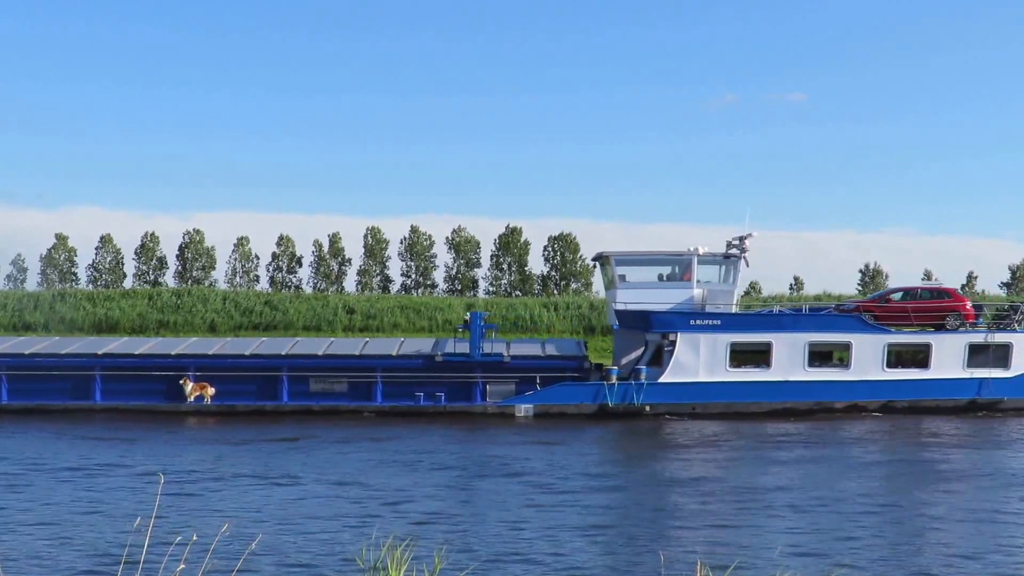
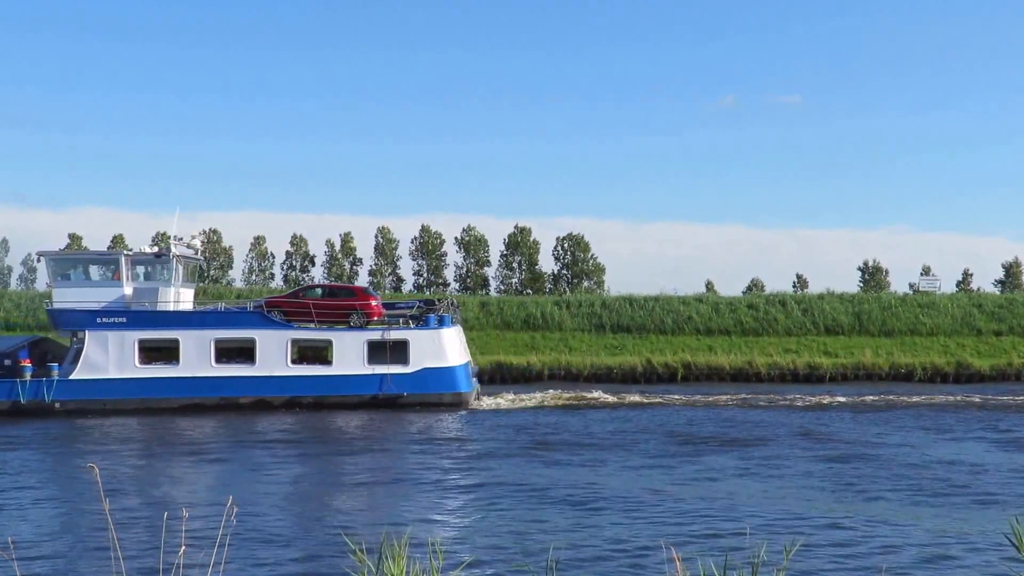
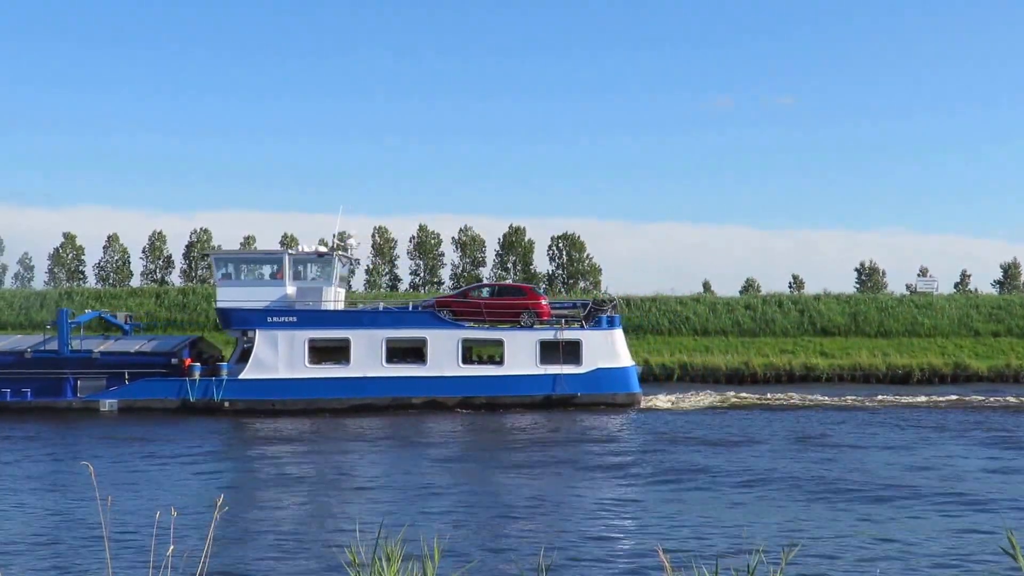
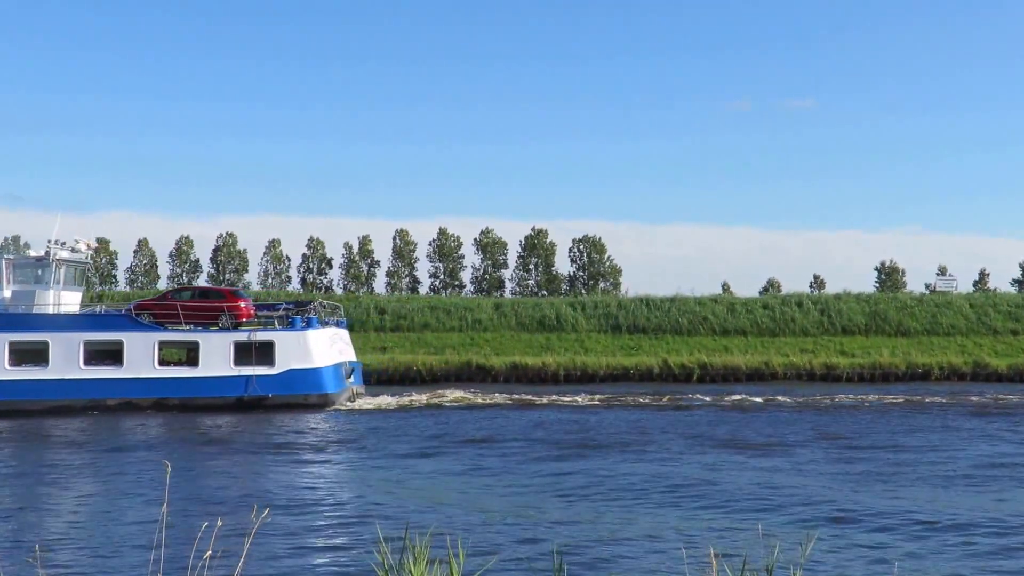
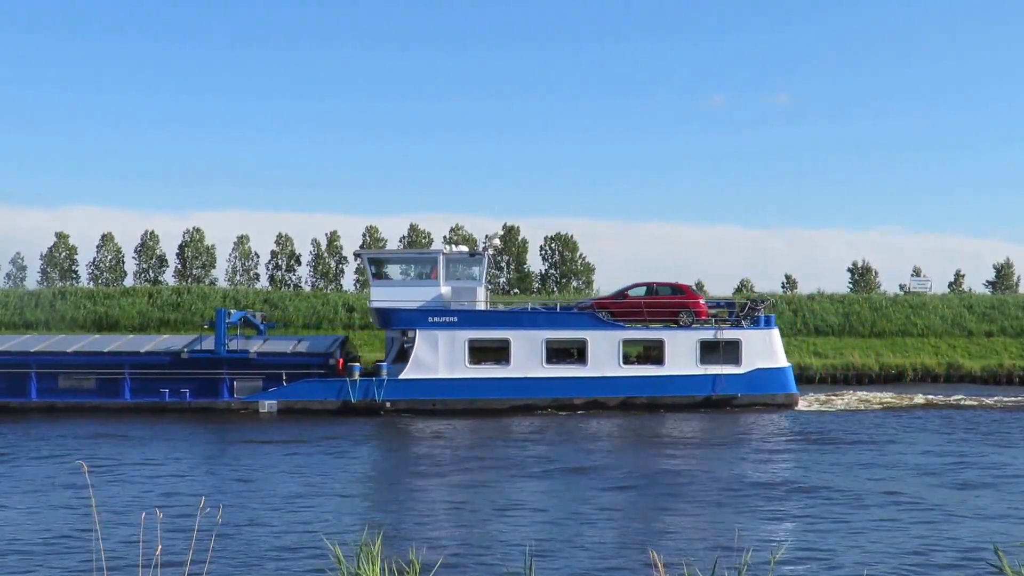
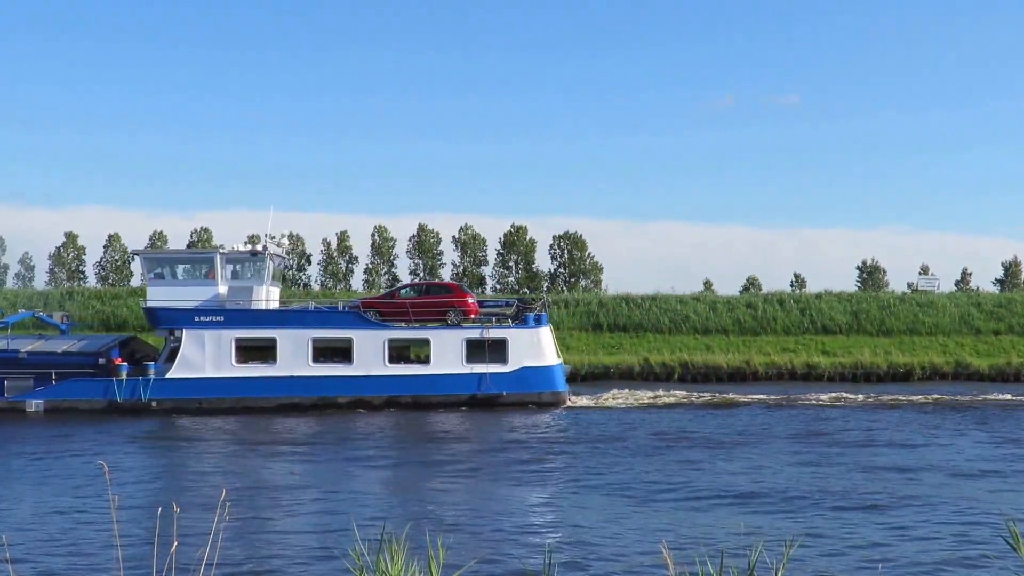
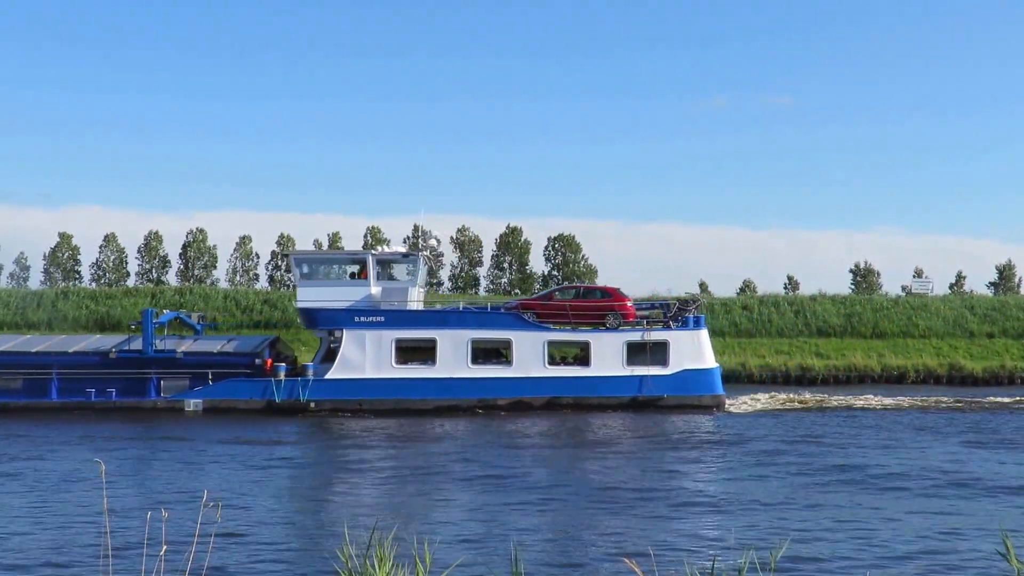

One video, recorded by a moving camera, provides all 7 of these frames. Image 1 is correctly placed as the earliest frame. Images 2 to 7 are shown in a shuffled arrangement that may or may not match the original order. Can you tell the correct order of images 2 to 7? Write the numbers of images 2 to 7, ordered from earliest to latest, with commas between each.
5, 7, 3, 6, 2, 4
